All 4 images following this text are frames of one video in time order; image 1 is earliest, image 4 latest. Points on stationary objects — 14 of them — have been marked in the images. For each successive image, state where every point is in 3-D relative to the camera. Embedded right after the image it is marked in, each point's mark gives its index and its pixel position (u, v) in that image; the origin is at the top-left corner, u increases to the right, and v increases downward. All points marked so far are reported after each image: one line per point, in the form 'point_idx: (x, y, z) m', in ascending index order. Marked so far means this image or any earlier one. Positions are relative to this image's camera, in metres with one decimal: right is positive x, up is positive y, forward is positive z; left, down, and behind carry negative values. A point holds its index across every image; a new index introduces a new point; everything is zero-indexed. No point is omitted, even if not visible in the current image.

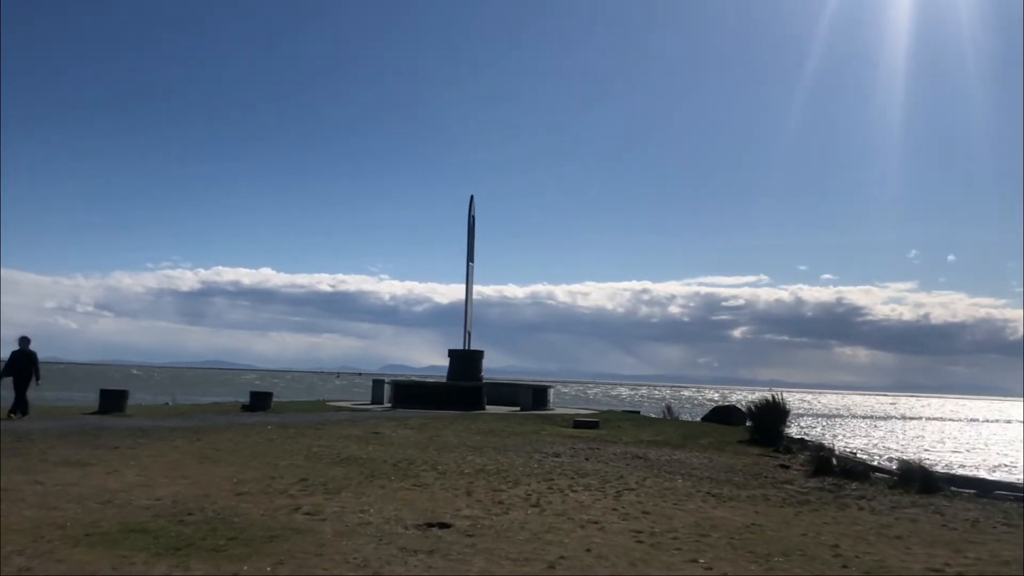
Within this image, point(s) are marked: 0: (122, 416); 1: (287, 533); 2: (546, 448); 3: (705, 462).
0: (-9.4, -3.1, +19.3) m
1: (-2.4, -2.6, +8.4) m
2: (+0.8, -3.8, +19.1) m
3: (+4.7, -4.3, +19.6) m
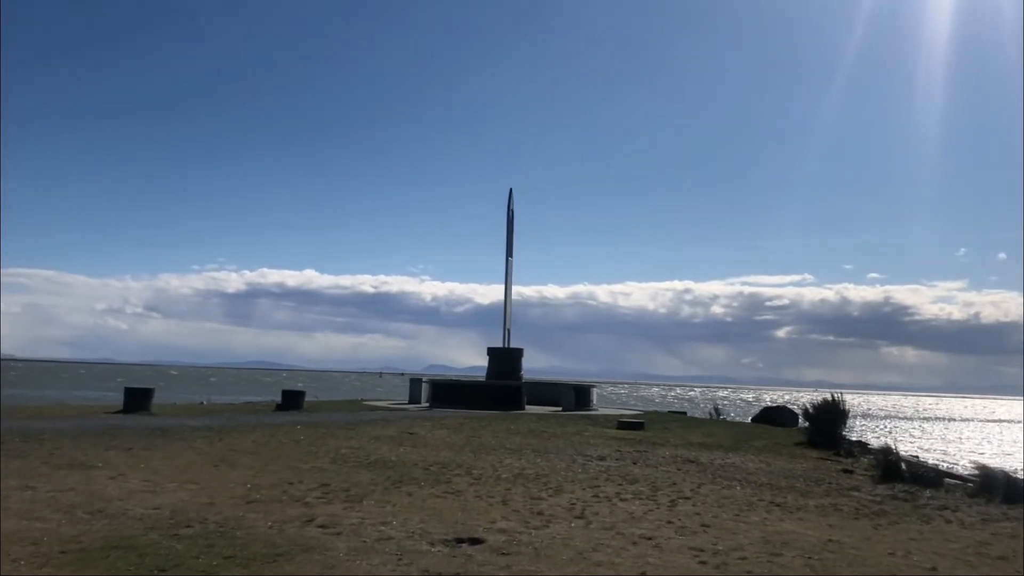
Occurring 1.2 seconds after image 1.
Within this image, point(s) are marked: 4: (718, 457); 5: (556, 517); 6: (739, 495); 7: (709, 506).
0: (-8.4, -3.0, +18.5) m
1: (-2.0, -2.4, +7.3) m
2: (+1.7, -3.6, +17.8) m
3: (+5.7, -4.1, +18.1) m
4: (+4.9, -4.0, +18.9) m
5: (+0.5, -2.7, +9.5) m
6: (+3.7, -3.3, +12.9) m
7: (+2.8, -3.1, +11.3) m
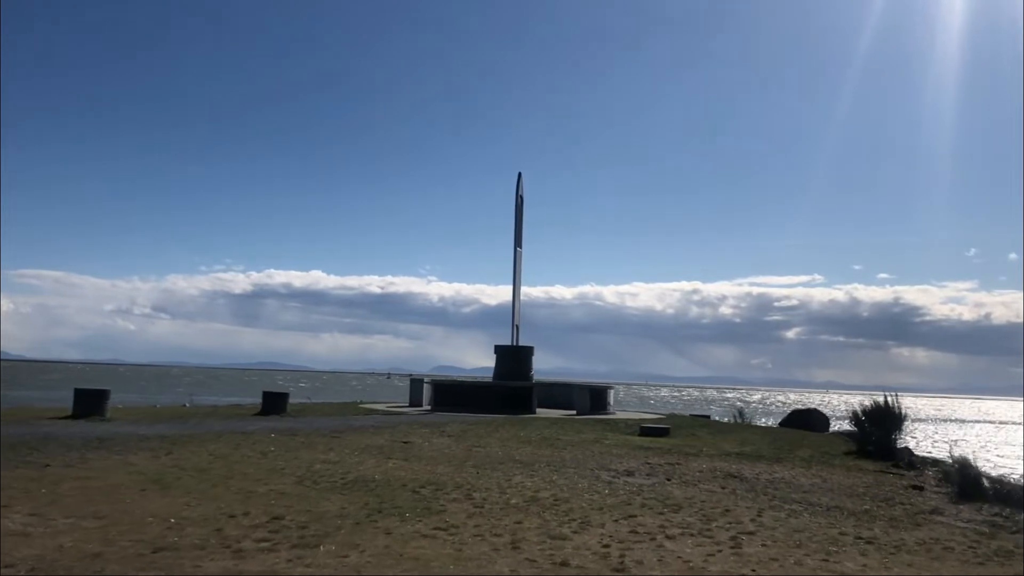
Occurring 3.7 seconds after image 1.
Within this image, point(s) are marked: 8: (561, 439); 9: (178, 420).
0: (-8.2, -2.7, +15.9) m
1: (-1.9, -2.1, +4.6) m
2: (+1.9, -3.3, +15.1) m
3: (+5.9, -3.7, +15.3) m
4: (+5.1, -3.7, +16.2) m
5: (+0.6, -2.4, +6.8) m
6: (+3.8, -3.0, +10.2) m
7: (+2.9, -2.8, +8.6) m
8: (+1.1, -3.5, +18.4) m
9: (-7.7, -3.0, +18.4) m
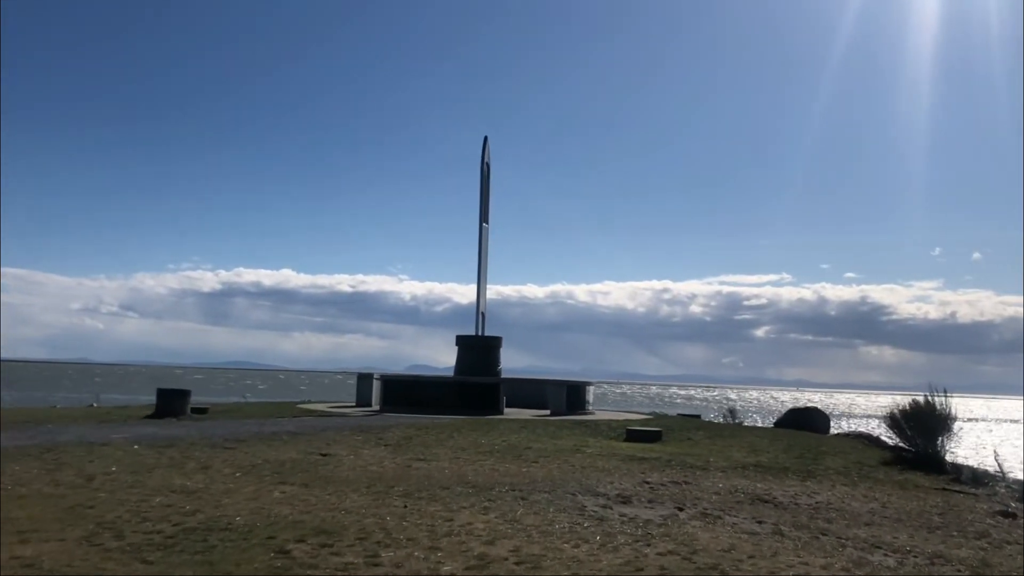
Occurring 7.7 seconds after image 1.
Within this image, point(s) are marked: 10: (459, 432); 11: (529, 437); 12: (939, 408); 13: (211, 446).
0: (-8.9, -2.0, +11.3) m
1: (-2.2, -1.4, +0.3) m
2: (+1.2, -2.7, +10.9) m
3: (+5.2, -3.1, +11.3) m
4: (+4.3, -3.1, +12.1) m
5: (+0.3, -1.8, +2.6) m
6: (+3.3, -2.4, +6.1) m
7: (+2.5, -2.2, +4.4) m
8: (+0.3, -2.9, +14.2) m
9: (-8.5, -2.4, +13.9) m
10: (-1.1, -3.0, +16.5) m
11: (+0.4, -3.0, +15.9) m
12: (+9.4, -2.6, +17.8) m
13: (-4.8, -2.5, +12.8) m
